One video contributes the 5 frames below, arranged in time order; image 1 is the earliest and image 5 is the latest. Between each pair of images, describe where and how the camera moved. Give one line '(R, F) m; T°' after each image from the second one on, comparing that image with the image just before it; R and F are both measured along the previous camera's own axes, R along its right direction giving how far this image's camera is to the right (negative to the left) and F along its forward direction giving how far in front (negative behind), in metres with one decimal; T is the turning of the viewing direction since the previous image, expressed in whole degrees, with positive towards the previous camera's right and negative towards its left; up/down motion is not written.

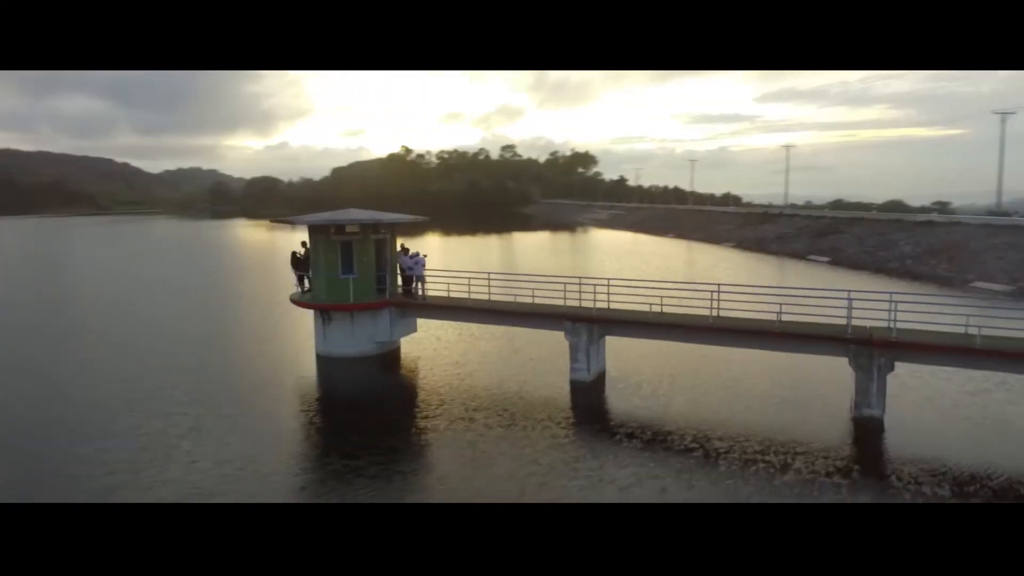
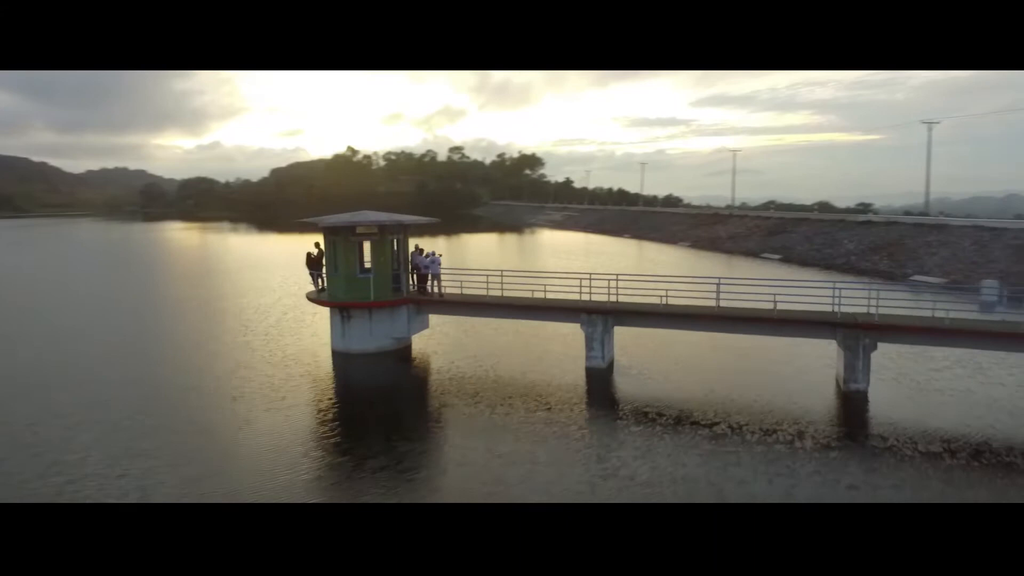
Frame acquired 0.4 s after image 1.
(-0.6, -0.5) m; +5°
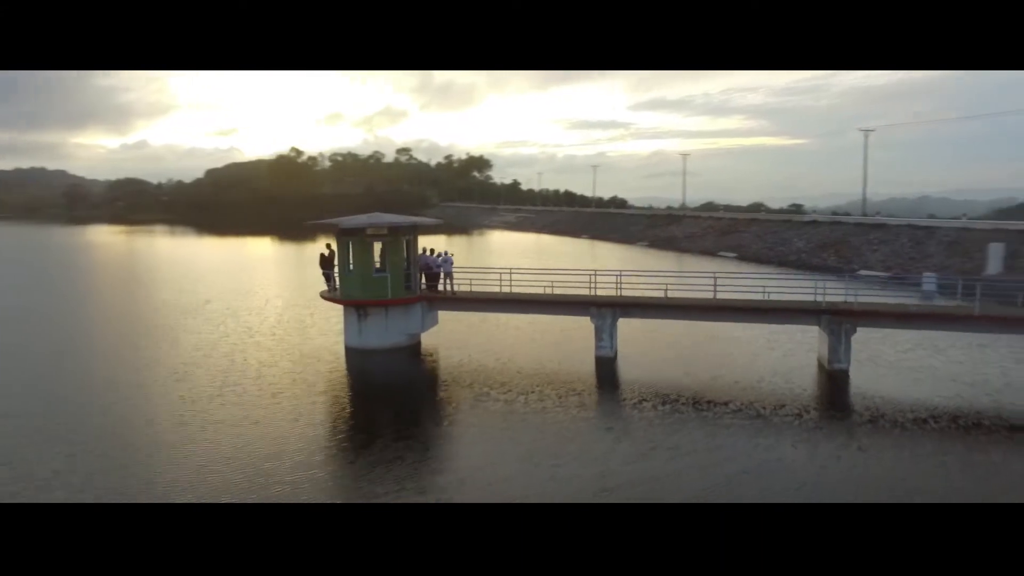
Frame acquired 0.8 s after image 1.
(-0.7, -0.4) m; +5°
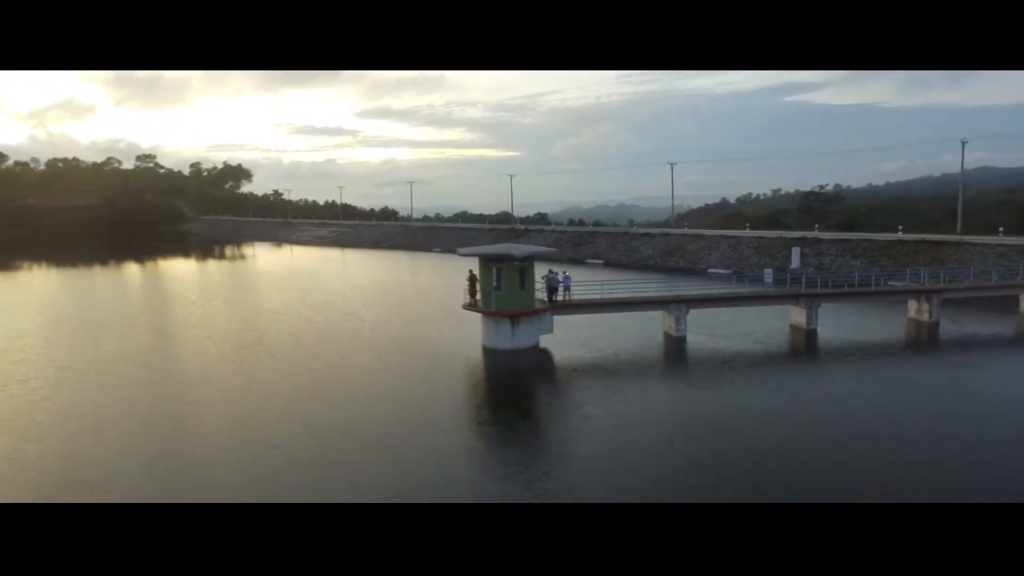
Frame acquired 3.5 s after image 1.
(-5.0, -1.3) m; +25°
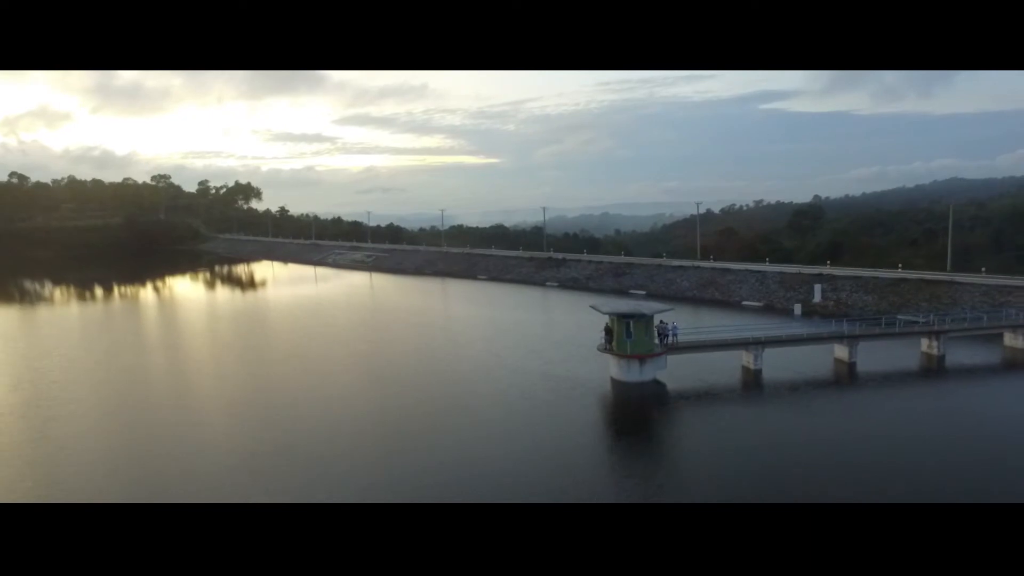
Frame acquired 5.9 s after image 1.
(-2.4, -2.9) m; +2°
